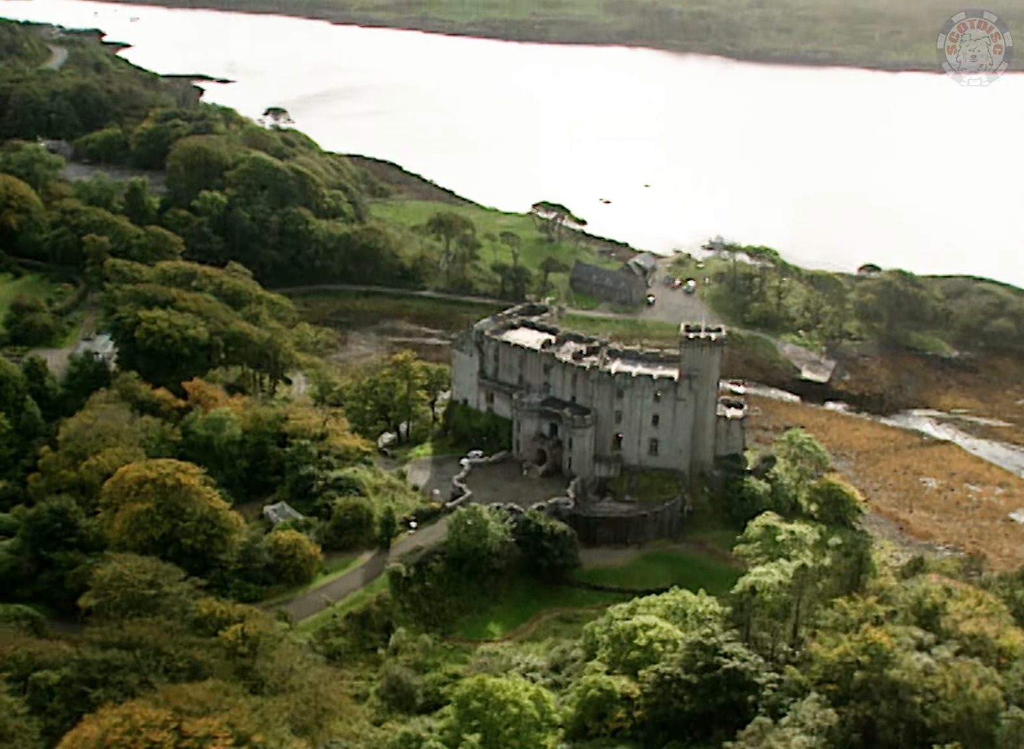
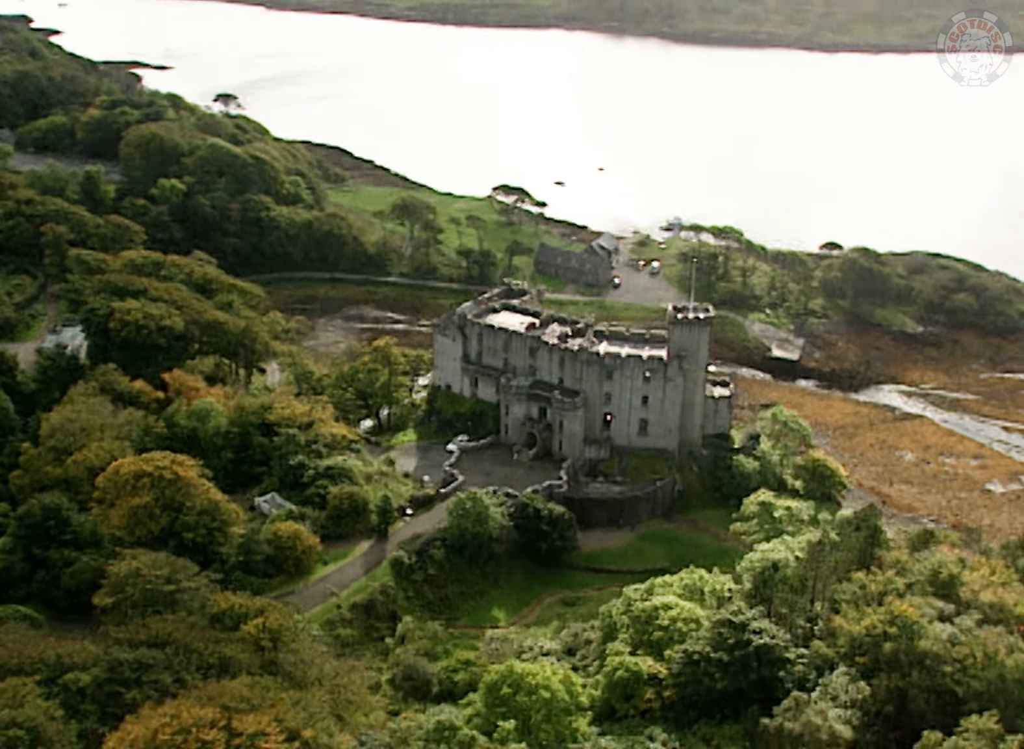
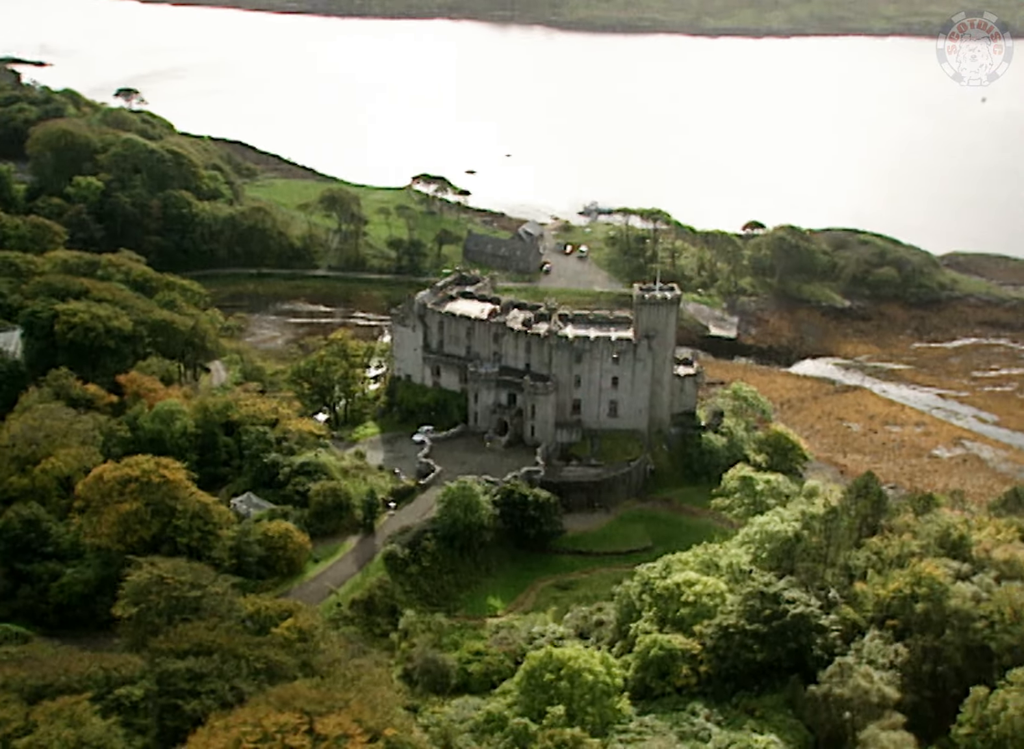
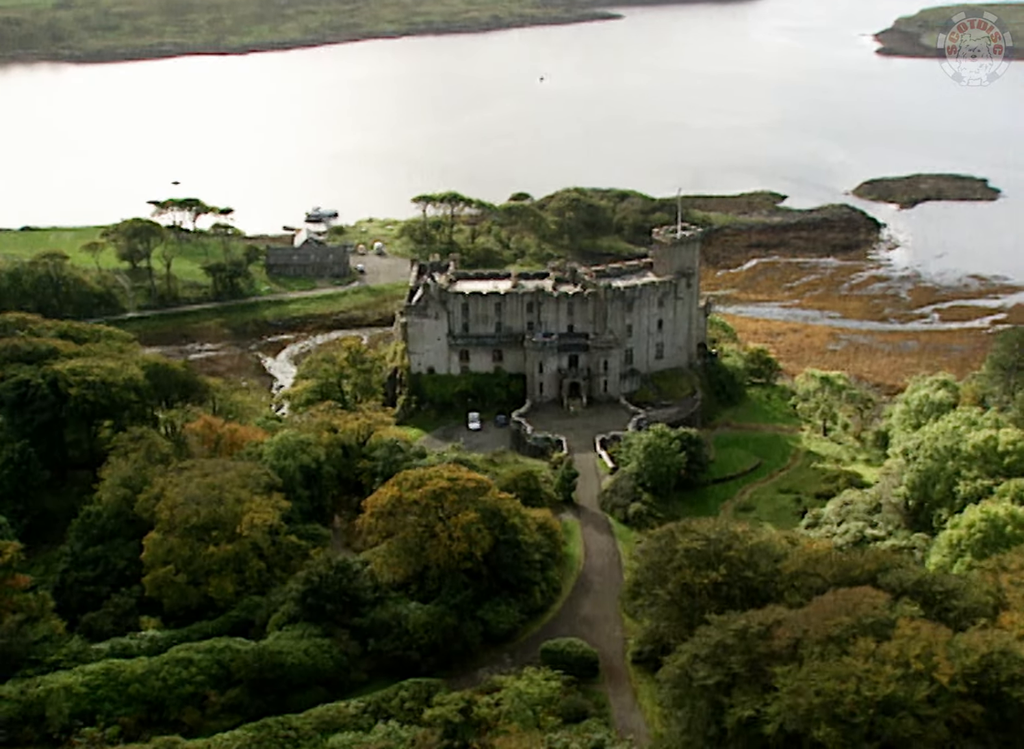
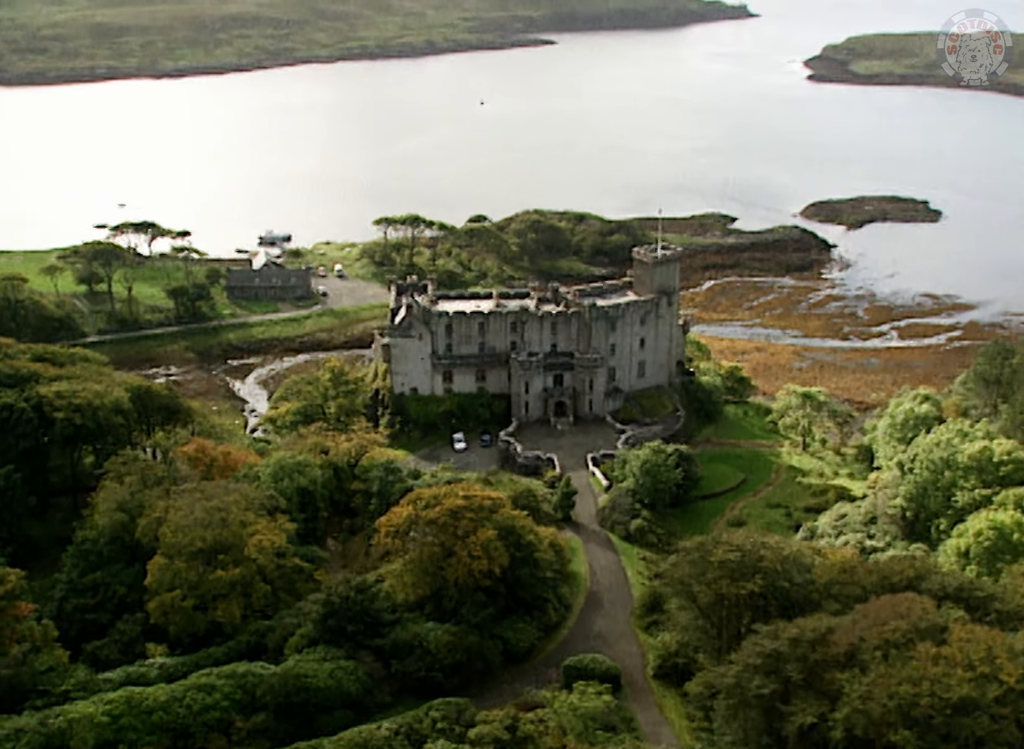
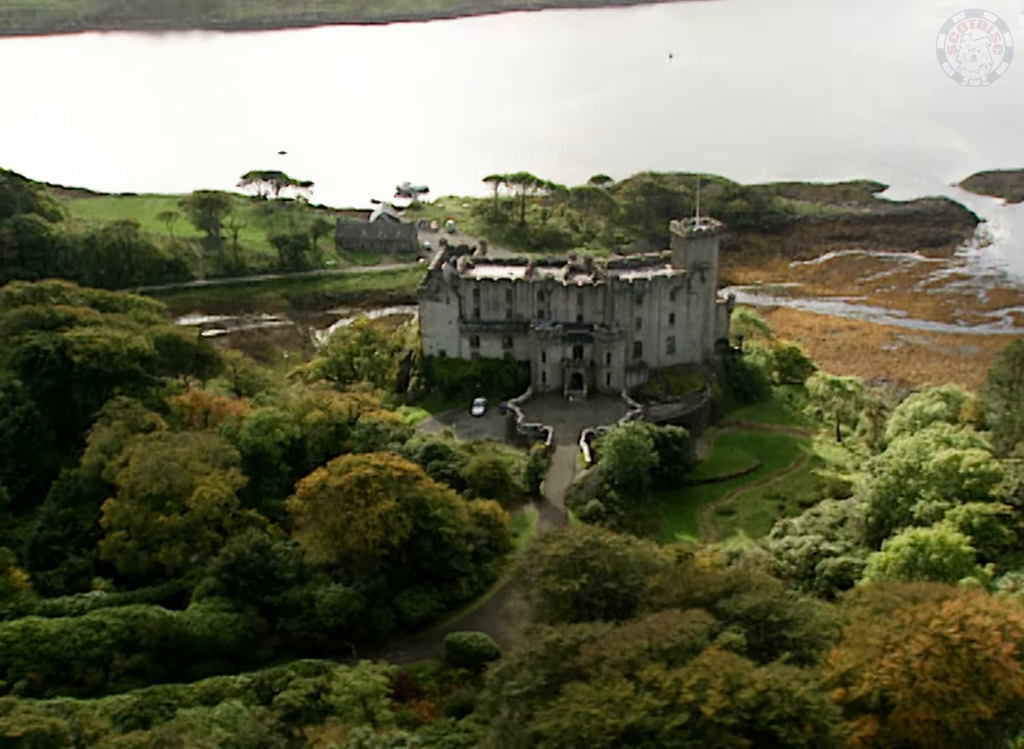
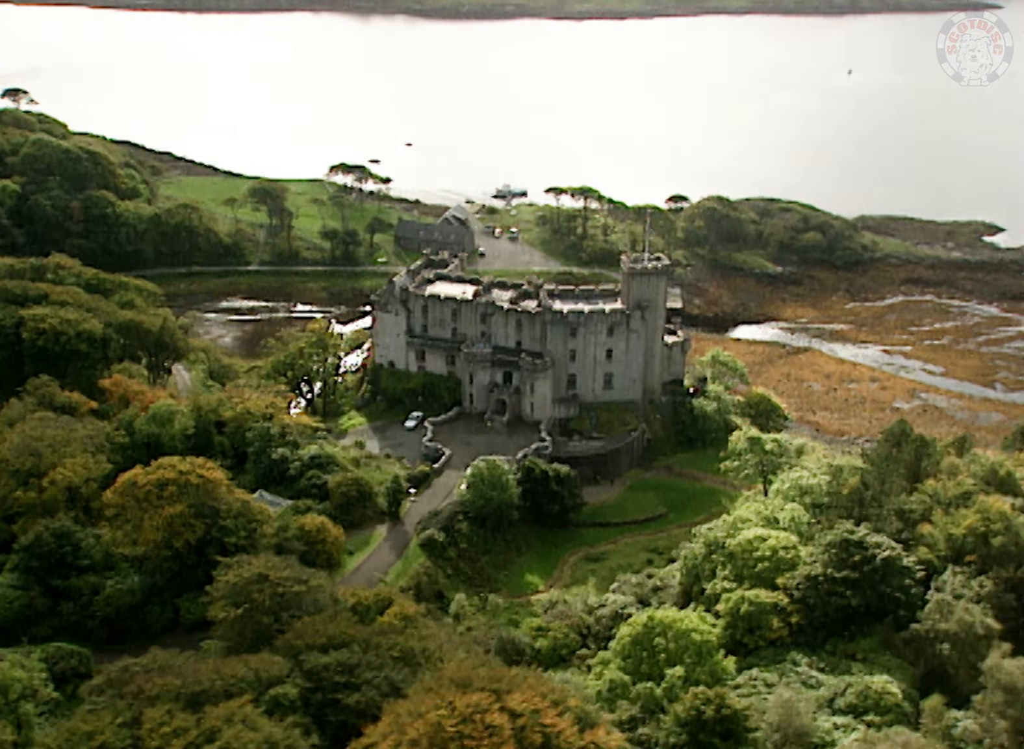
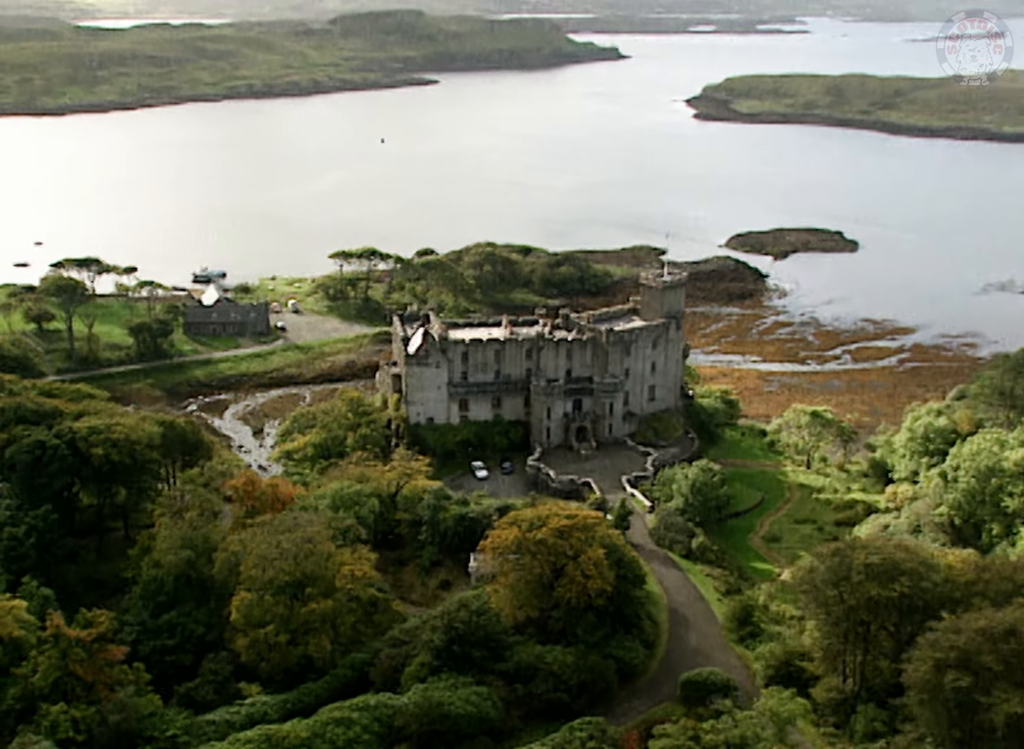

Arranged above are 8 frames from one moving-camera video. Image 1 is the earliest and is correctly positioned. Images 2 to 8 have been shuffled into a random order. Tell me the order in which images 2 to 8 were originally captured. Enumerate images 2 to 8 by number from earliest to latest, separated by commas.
2, 3, 7, 6, 4, 5, 8
